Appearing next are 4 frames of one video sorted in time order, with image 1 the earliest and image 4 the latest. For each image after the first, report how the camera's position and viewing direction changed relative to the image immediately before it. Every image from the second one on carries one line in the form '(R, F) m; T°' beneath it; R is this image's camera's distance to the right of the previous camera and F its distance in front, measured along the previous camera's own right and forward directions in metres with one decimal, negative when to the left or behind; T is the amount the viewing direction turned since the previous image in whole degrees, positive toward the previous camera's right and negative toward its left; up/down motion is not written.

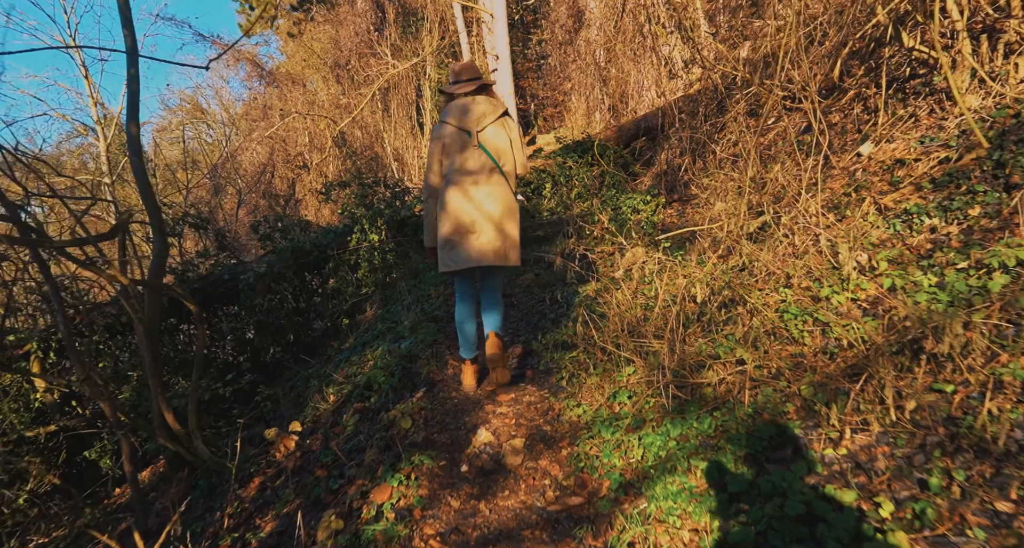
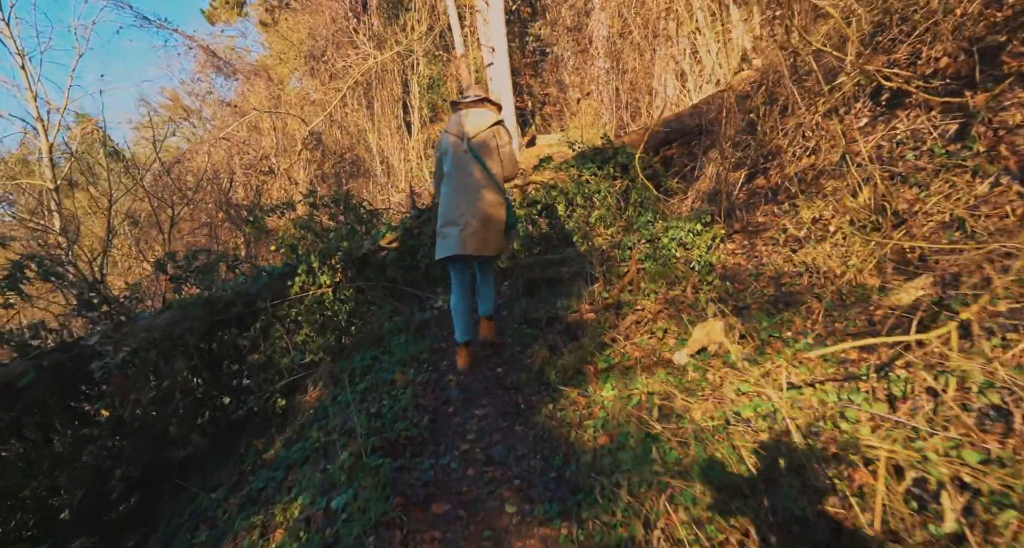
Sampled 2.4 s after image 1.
(-0.1, +1.8) m; 0°
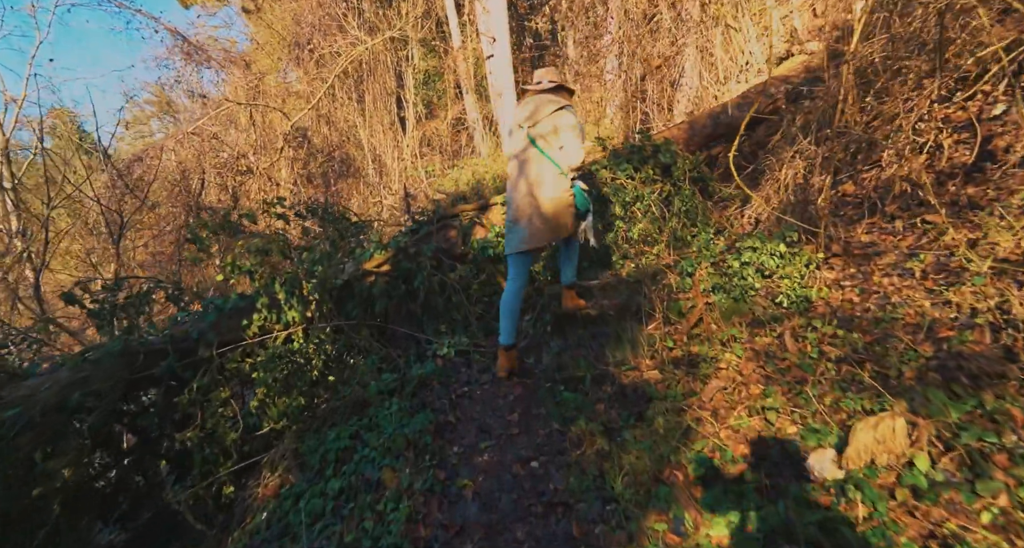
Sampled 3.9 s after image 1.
(-0.2, +1.2) m; +1°
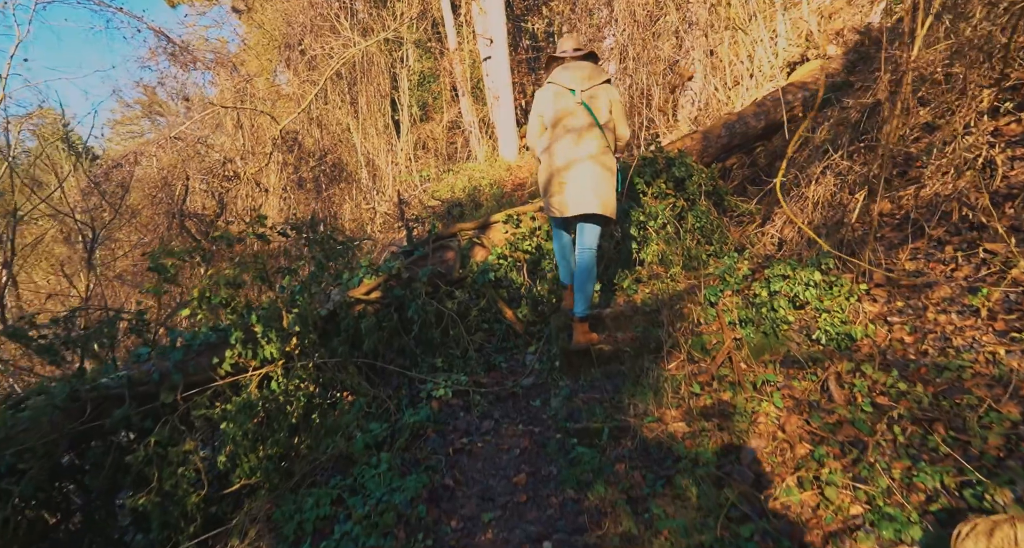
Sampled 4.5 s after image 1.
(-0.1, +0.4) m; +1°
